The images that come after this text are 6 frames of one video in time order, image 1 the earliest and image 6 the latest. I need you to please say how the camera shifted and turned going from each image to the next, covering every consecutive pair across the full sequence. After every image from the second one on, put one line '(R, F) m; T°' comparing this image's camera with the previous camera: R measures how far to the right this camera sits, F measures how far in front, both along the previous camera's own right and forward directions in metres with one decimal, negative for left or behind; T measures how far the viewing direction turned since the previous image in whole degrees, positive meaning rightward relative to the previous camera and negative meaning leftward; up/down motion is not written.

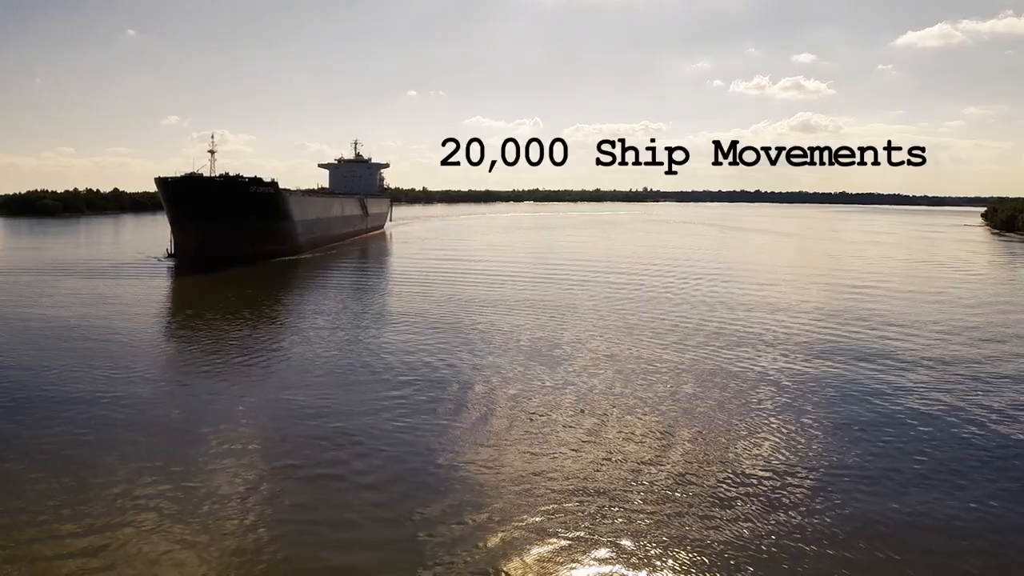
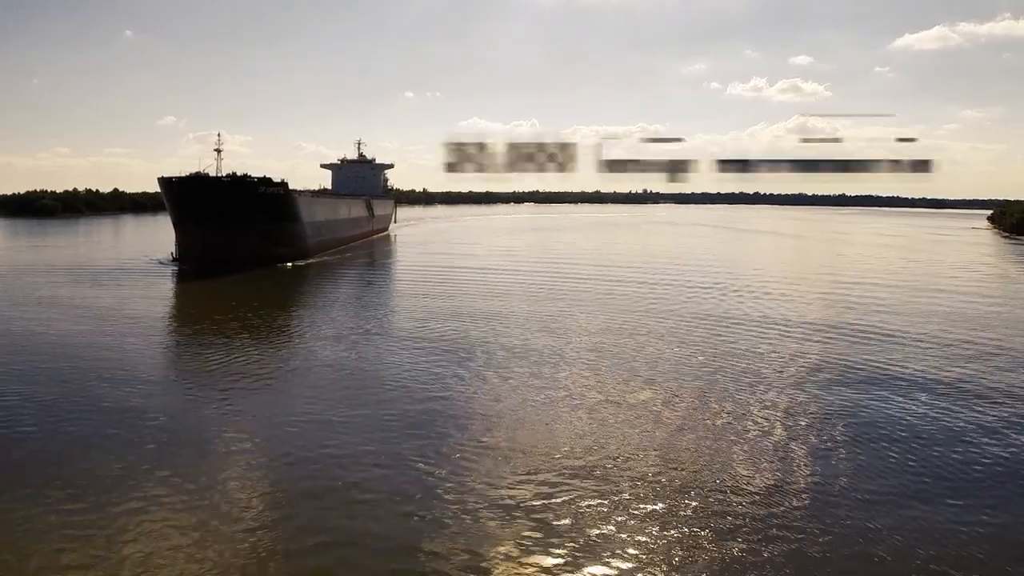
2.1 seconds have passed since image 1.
(-0.4, +0.4) m; 0°
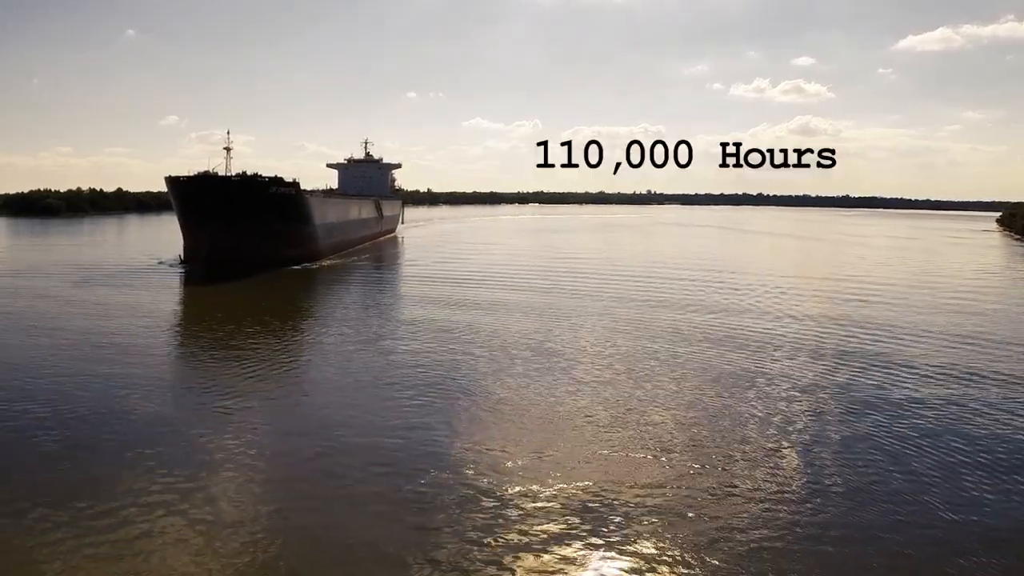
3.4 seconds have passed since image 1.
(-0.3, +0.4) m; 0°
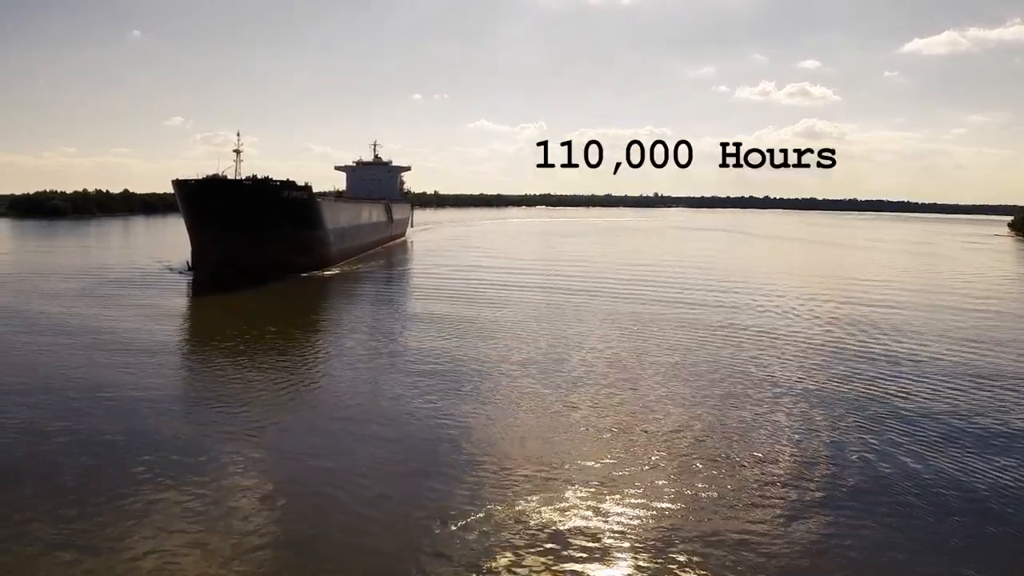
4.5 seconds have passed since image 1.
(-0.3, +0.4) m; 0°
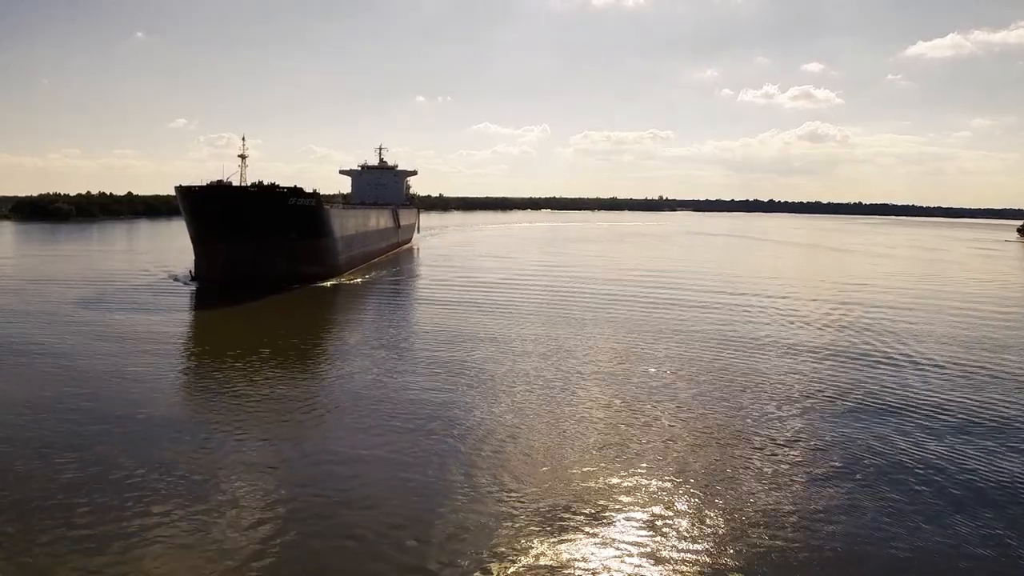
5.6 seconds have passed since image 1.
(-0.2, +0.4) m; 0°
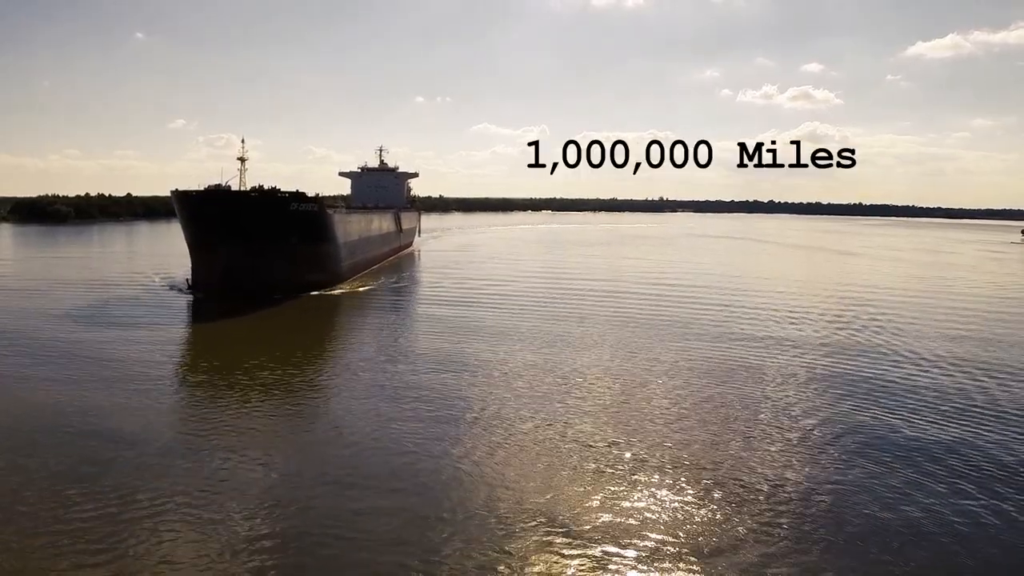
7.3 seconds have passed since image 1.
(-0.1, +0.3) m; 0°
